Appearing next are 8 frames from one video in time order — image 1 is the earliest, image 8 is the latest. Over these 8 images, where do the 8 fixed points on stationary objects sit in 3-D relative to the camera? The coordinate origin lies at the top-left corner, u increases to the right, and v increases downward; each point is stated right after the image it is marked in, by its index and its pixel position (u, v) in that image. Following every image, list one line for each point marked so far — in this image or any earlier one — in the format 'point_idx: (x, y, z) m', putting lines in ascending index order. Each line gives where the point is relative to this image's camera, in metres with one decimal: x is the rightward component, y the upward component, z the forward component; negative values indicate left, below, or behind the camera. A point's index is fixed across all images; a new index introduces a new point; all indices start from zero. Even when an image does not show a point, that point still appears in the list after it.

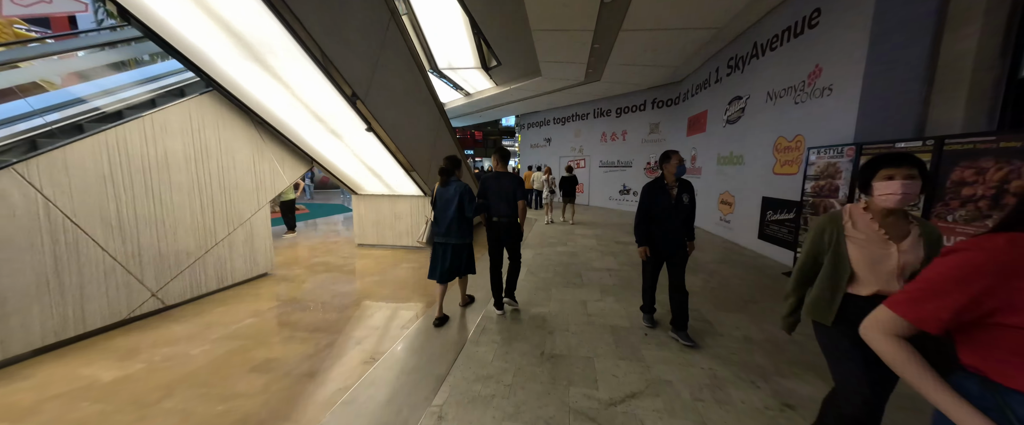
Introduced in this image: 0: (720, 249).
0: (+3.8, -0.7, +5.0) m
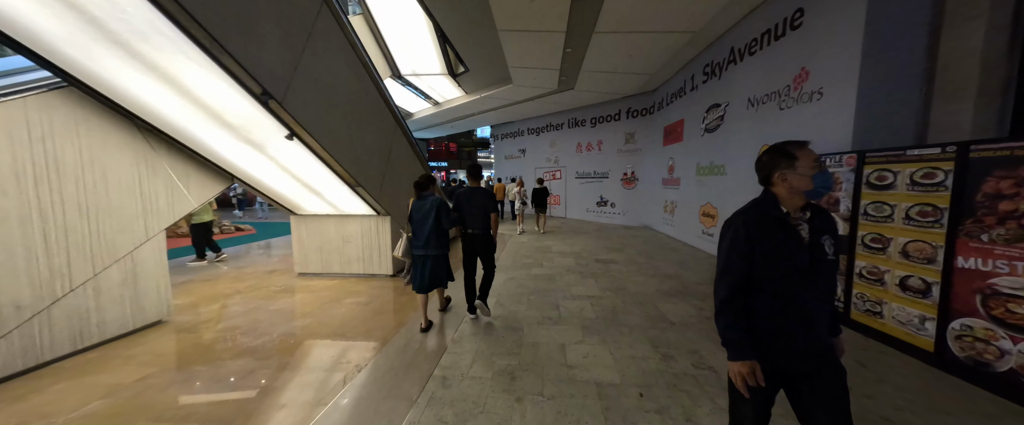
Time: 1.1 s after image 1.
0: (+3.3, -0.9, +4.7) m
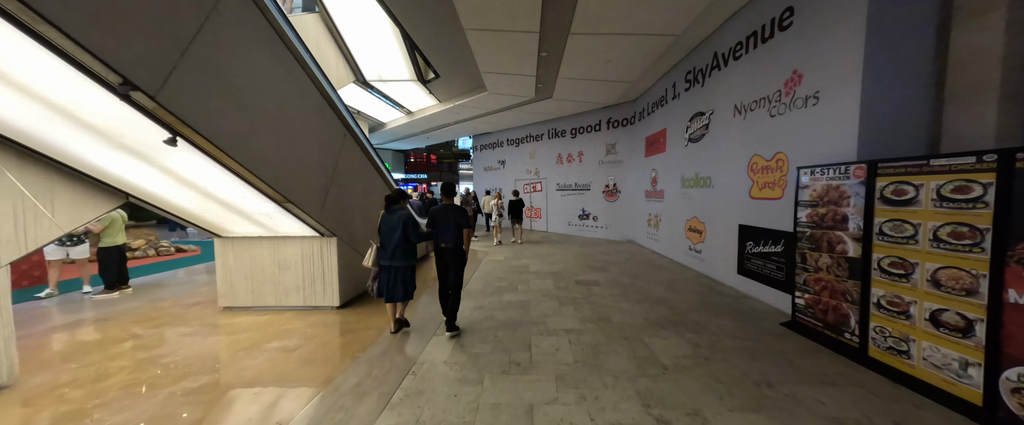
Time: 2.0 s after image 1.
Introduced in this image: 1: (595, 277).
0: (+2.9, -1.2, +4.2) m
1: (+1.5, -1.1, +4.8) m
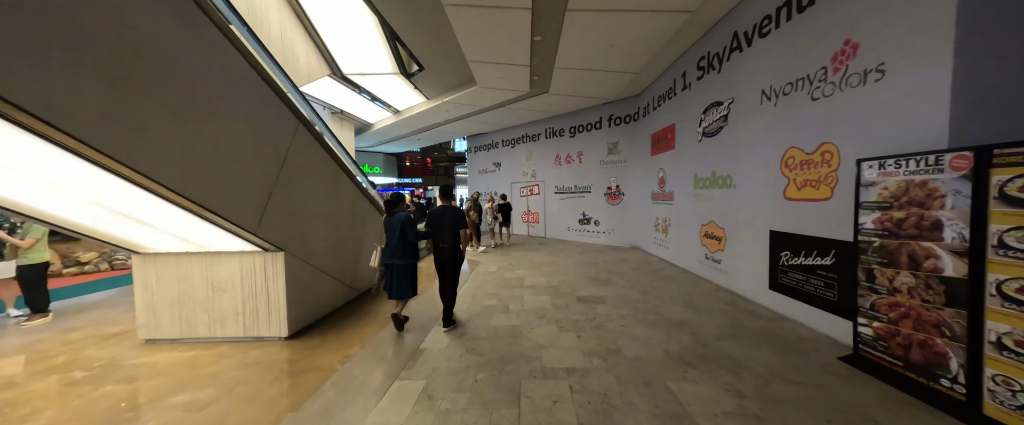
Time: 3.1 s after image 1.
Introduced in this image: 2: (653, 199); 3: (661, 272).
0: (+2.7, -1.2, +3.6) m
1: (+1.4, -1.2, +4.2) m
2: (+3.7, +0.3, +7.1) m
3: (+3.0, -1.2, +5.5) m
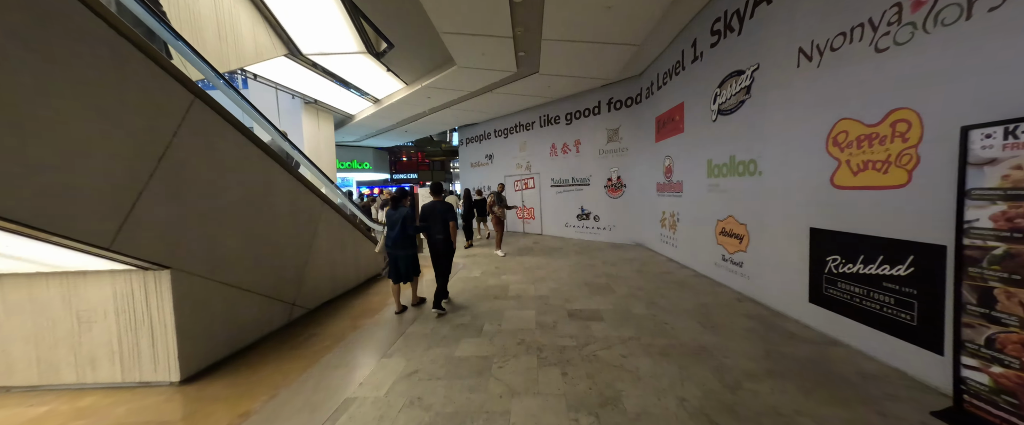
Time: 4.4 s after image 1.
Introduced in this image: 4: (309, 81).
0: (+2.5, -1.2, +2.9) m
1: (+1.1, -1.2, +3.5) m
2: (+3.4, +0.5, +6.3) m
3: (+2.8, -1.1, +4.8) m
4: (-4.7, +3.1, +6.2) m
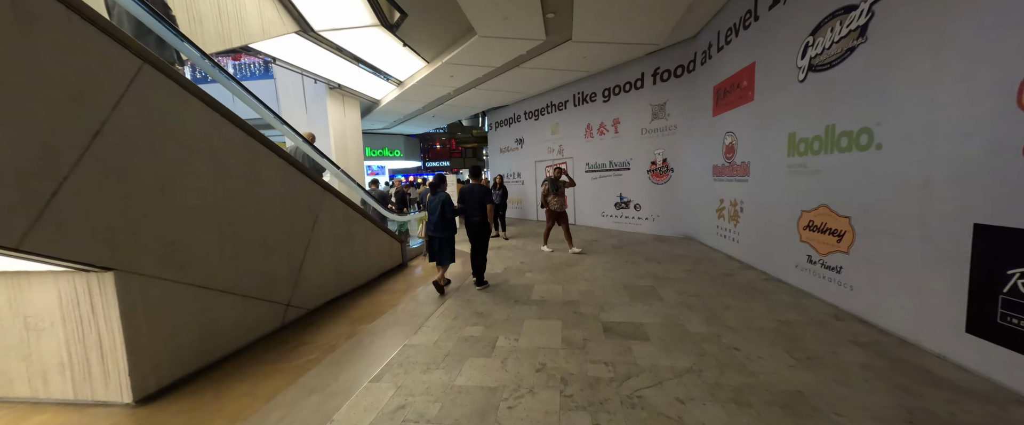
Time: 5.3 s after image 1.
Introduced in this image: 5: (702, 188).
0: (+2.6, -1.1, +2.0) m
1: (+1.4, -1.1, +2.8) m
2: (+4.0, +0.7, +5.3) m
3: (+3.1, -0.9, +3.9) m
4: (-4.1, +3.3, +6.0) m
5: (+4.1, +0.5, +5.8) m
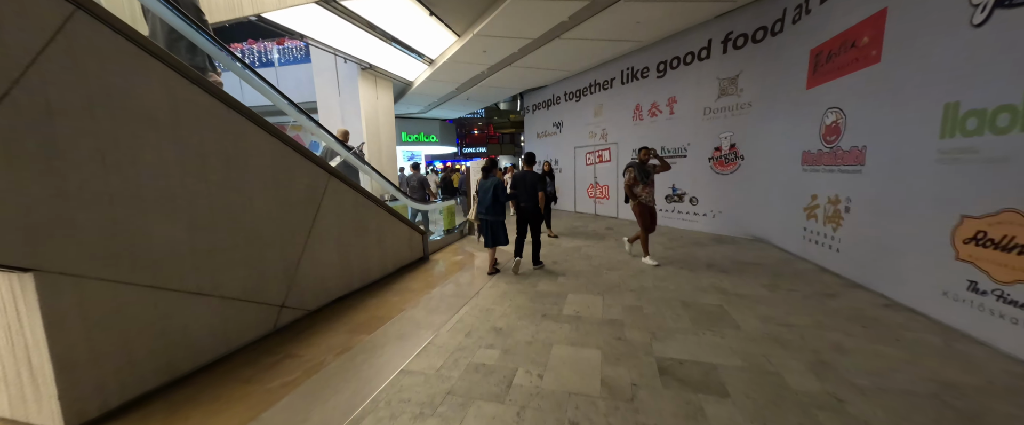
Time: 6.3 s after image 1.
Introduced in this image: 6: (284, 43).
0: (+2.7, -1.2, +1.2) m
1: (+1.6, -1.1, +2.1) m
2: (+4.5, +0.7, +4.1) m
3: (+3.5, -0.9, +2.9) m
4: (-3.3, +3.6, +5.8) m
5: (+4.7, +0.6, +4.7) m
6: (-7.9, +5.9, +9.5) m
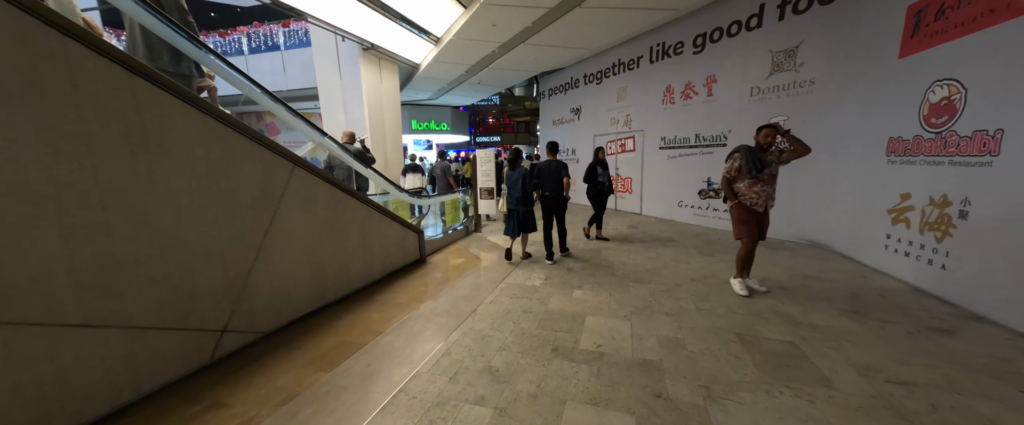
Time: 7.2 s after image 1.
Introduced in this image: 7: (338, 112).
0: (+2.6, -1.3, +0.4) m
1: (+1.5, -1.1, +1.4) m
2: (+4.6, +0.7, +3.2) m
3: (+3.5, -1.0, +2.1) m
4: (-3.1, +3.8, +5.2) m
5: (+4.8, +0.5, +3.8) m
6: (-7.4, +6.3, +9.1) m
7: (-4.6, +2.7, +7.3) m
